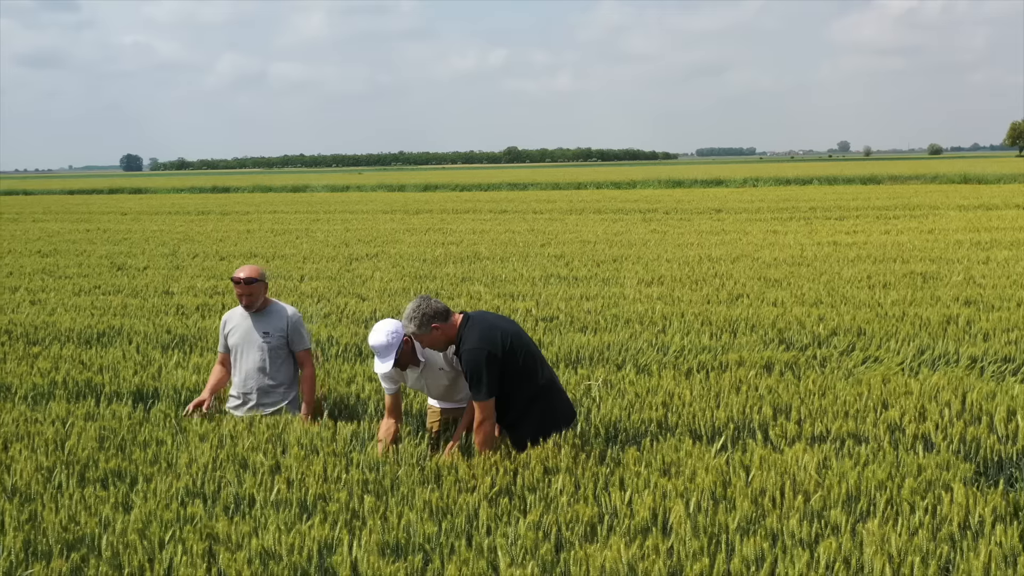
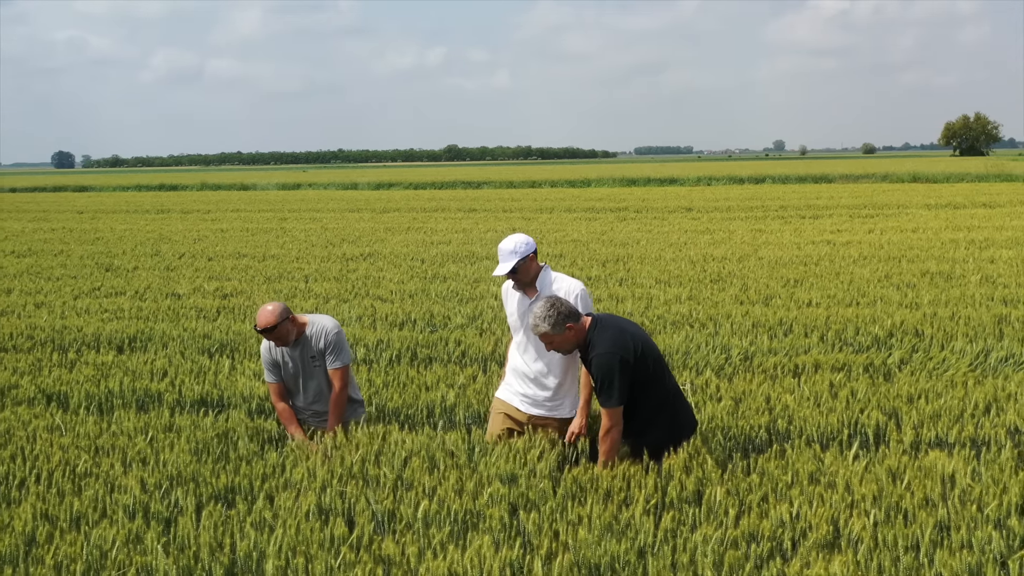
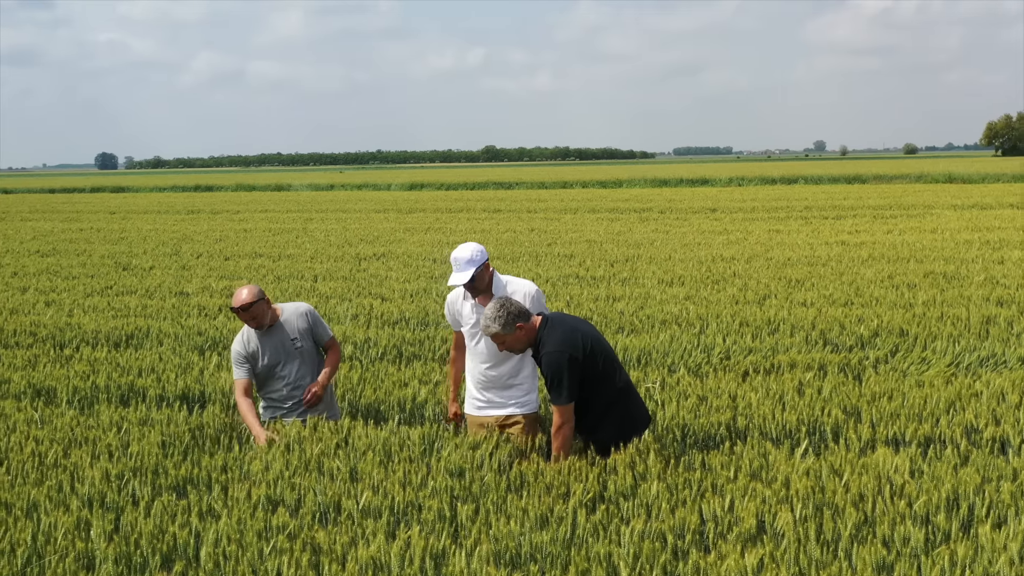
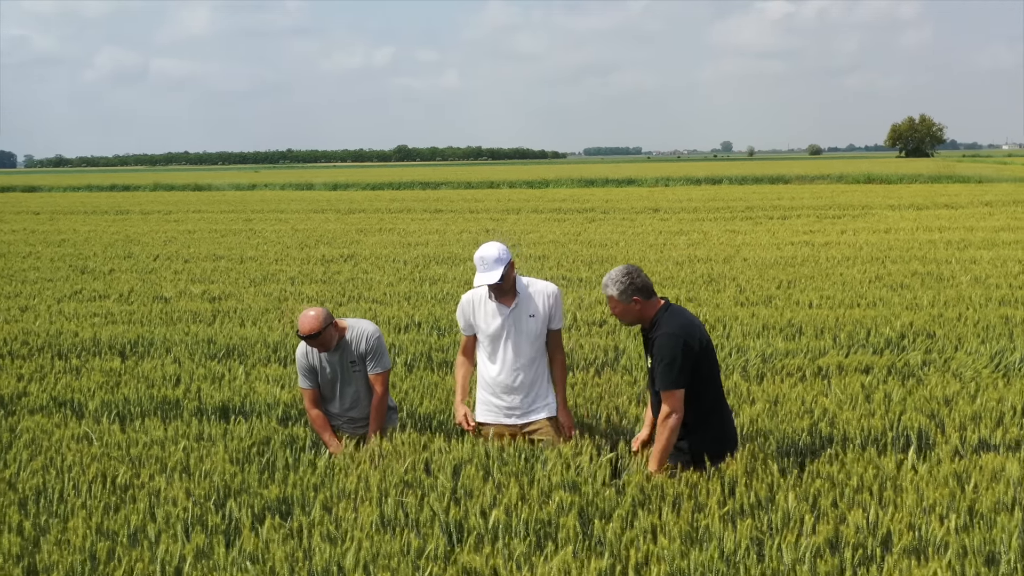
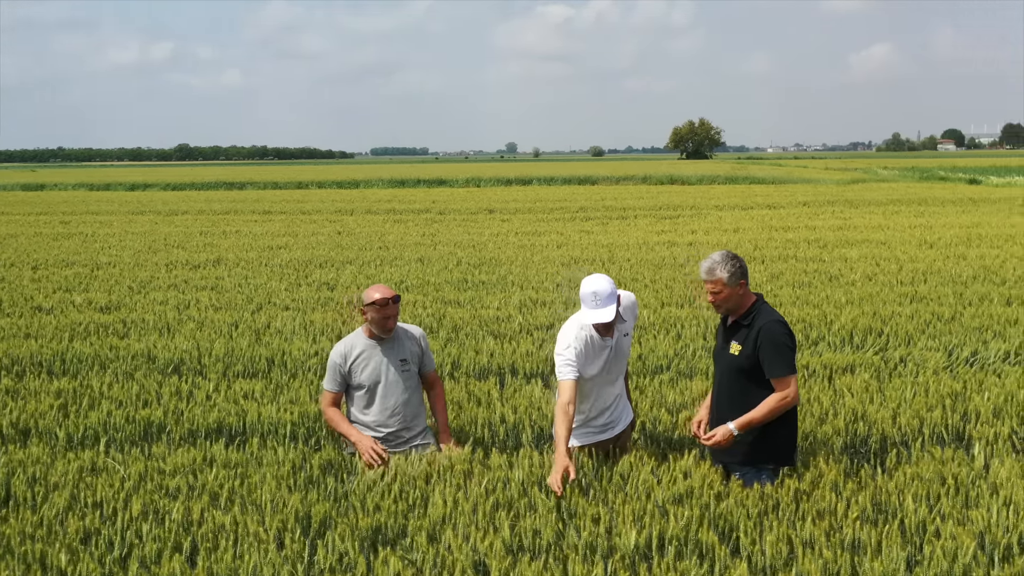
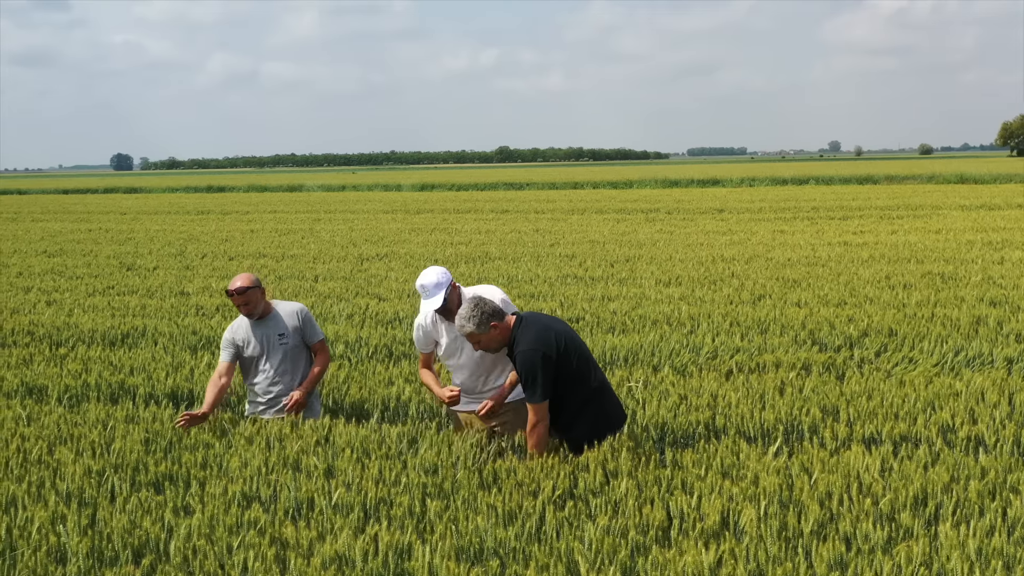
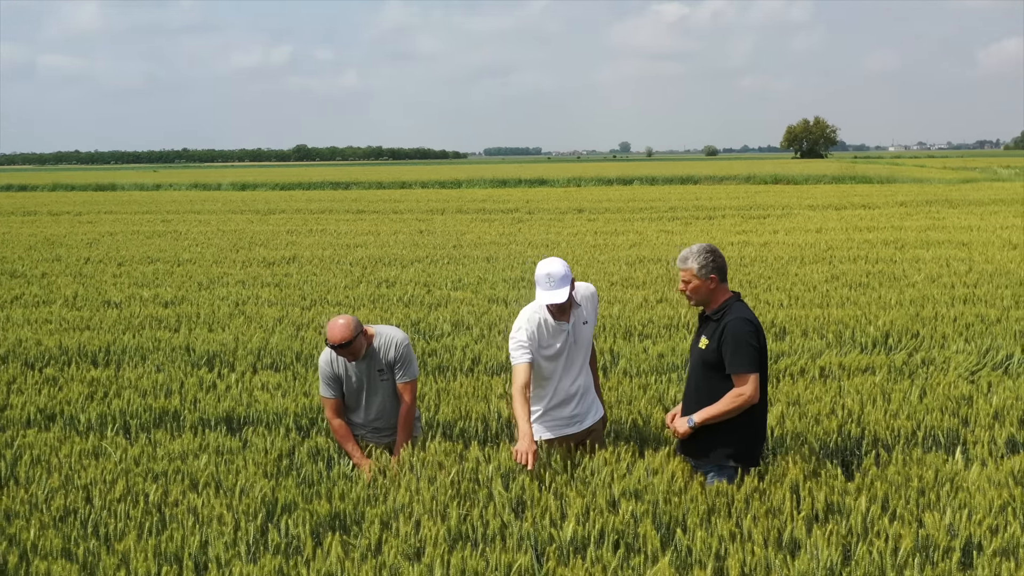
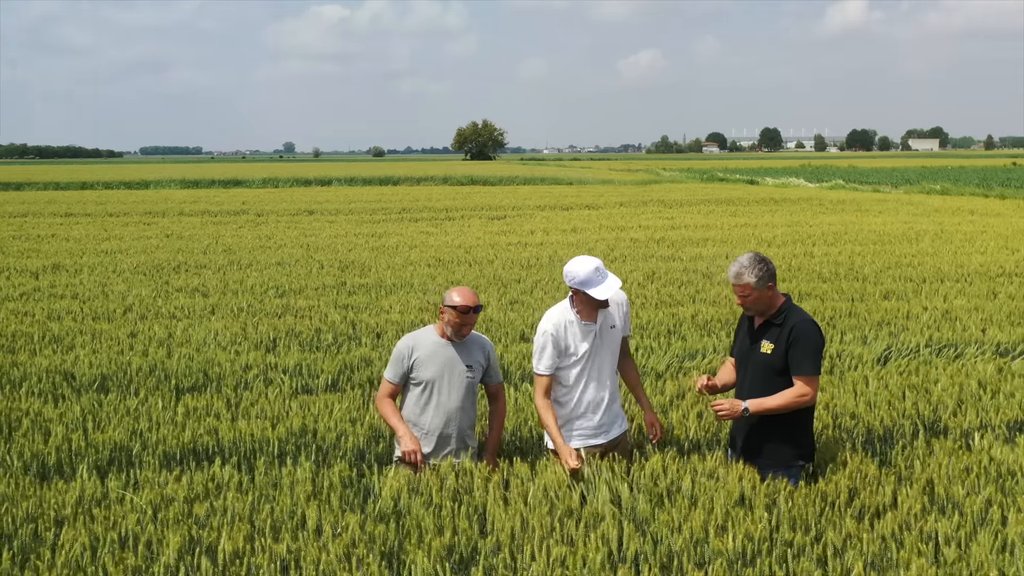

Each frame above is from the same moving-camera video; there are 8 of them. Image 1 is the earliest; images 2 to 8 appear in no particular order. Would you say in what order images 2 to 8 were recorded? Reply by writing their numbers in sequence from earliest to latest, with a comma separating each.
6, 3, 2, 4, 7, 5, 8
